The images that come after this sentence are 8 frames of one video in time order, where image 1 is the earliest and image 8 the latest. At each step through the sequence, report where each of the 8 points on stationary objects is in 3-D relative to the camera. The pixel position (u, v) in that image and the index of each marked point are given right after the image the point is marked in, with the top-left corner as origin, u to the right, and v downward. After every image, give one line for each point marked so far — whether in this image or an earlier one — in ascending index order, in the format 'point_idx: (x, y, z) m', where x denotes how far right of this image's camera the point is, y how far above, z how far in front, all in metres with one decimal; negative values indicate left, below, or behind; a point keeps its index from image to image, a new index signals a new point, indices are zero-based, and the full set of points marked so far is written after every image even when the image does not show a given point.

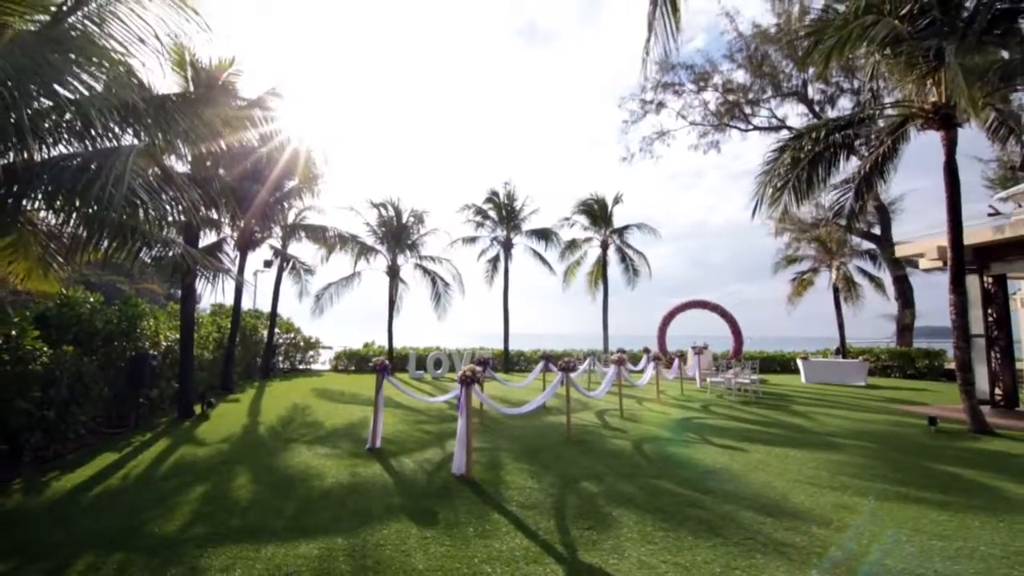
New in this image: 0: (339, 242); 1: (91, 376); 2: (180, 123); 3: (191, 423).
0: (-7.1, +1.9, +18.9) m
1: (-7.8, -1.6, +8.4) m
2: (-4.7, +2.3, +6.4) m
3: (-7.0, -2.9, +9.9) m
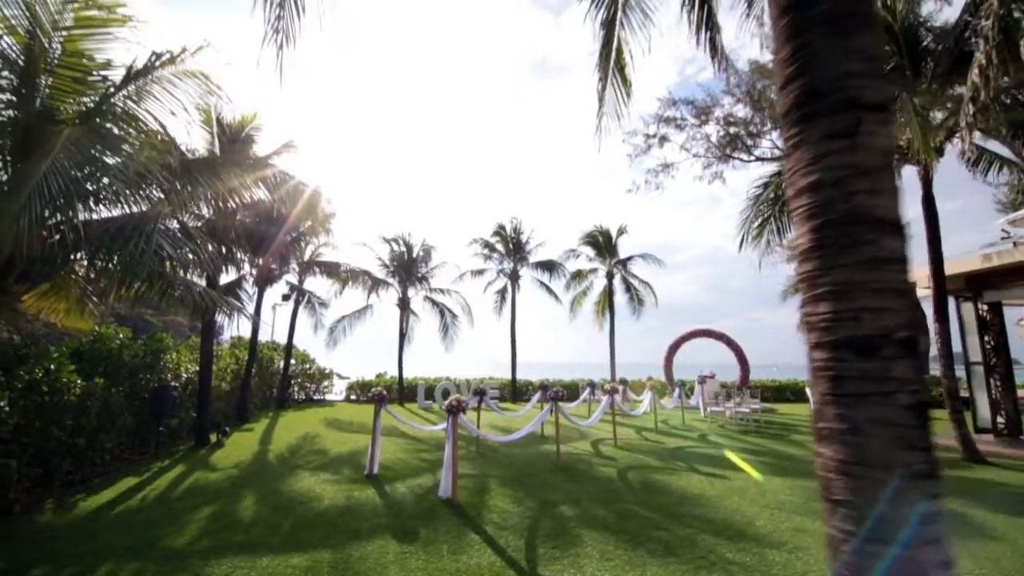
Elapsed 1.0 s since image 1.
0: (-6.9, +0.5, +19.8) m
1: (-7.9, -2.4, +9.2) m
2: (-5.0, +1.7, +7.3) m
3: (-7.1, -3.7, +10.6) m
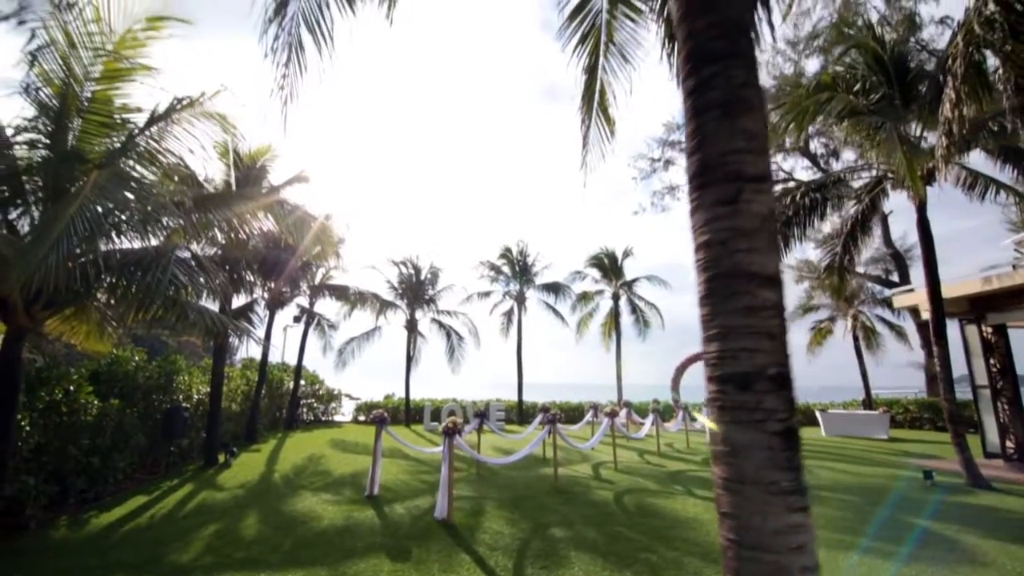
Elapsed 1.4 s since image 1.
0: (-6.7, -0.5, +20.2) m
1: (-8.0, -2.9, +9.5) m
2: (-5.1, +1.3, +7.8) m
3: (-7.1, -4.3, +10.9) m
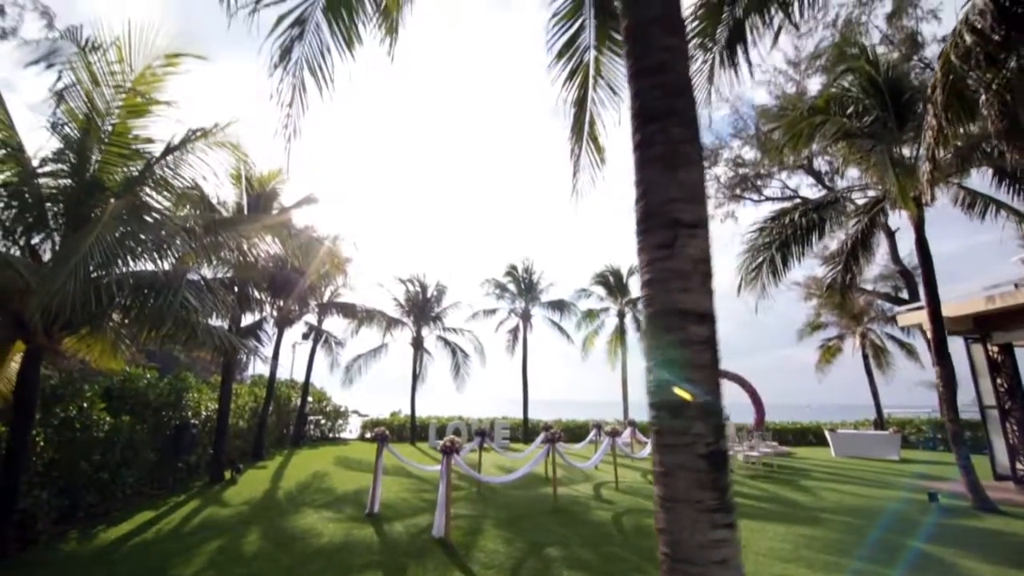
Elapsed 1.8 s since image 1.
0: (-6.5, -1.3, +20.5) m
1: (-8.0, -3.3, +9.8) m
2: (-5.1, +0.9, +8.1) m
3: (-7.0, -4.8, +11.0) m
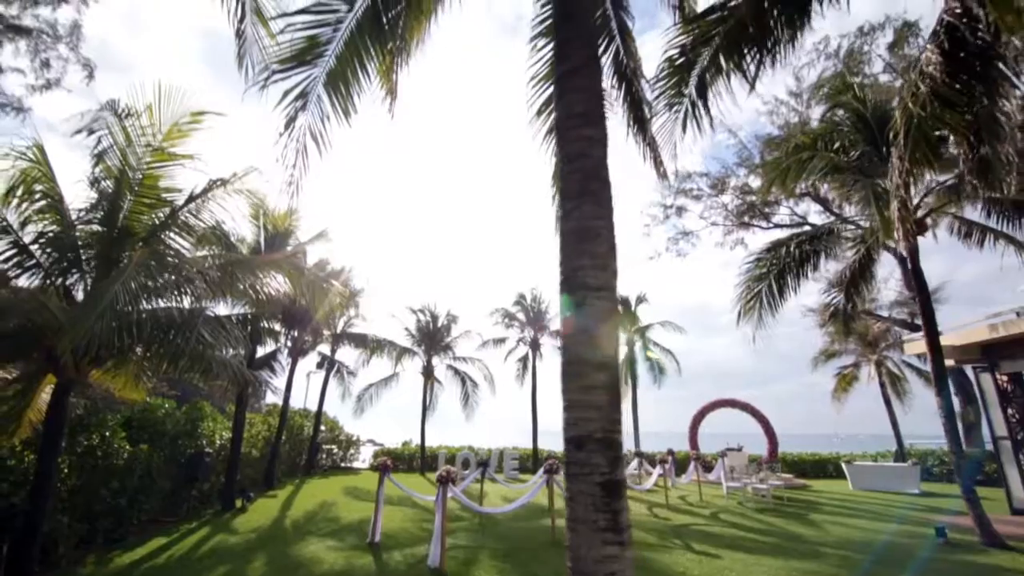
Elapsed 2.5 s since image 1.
0: (-6.1, -2.7, +21.0) m
1: (-8.0, -4.1, +10.2) m
2: (-5.2, +0.2, +8.7) m
3: (-7.0, -5.6, +11.4) m
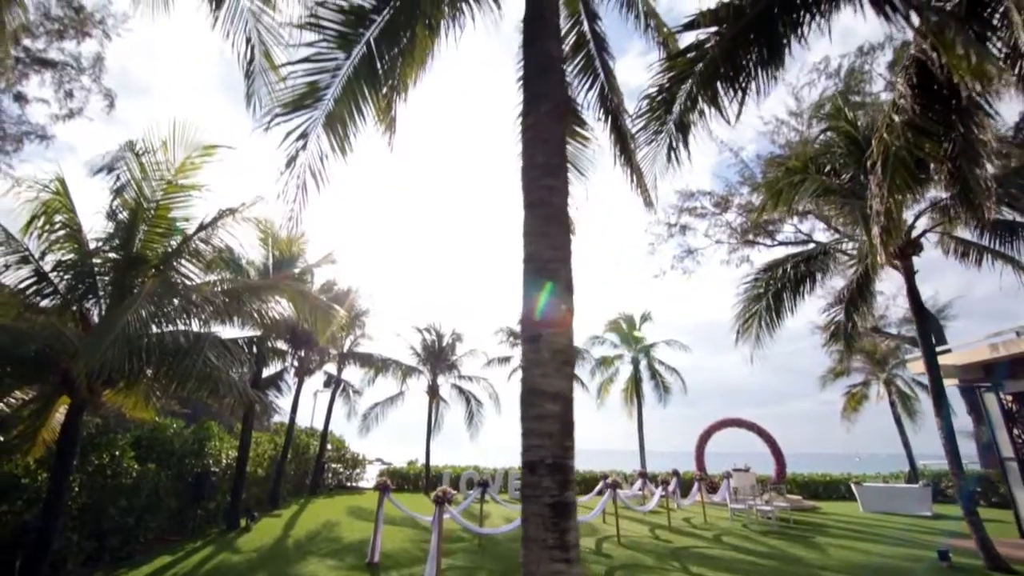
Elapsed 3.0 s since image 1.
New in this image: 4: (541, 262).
0: (-6.0, -3.6, +21.3) m
1: (-8.0, -4.6, +10.5) m
2: (-5.3, -0.2, +9.1) m
3: (-7.0, -6.2, +11.5) m
4: (+0.2, +0.2, +2.6) m
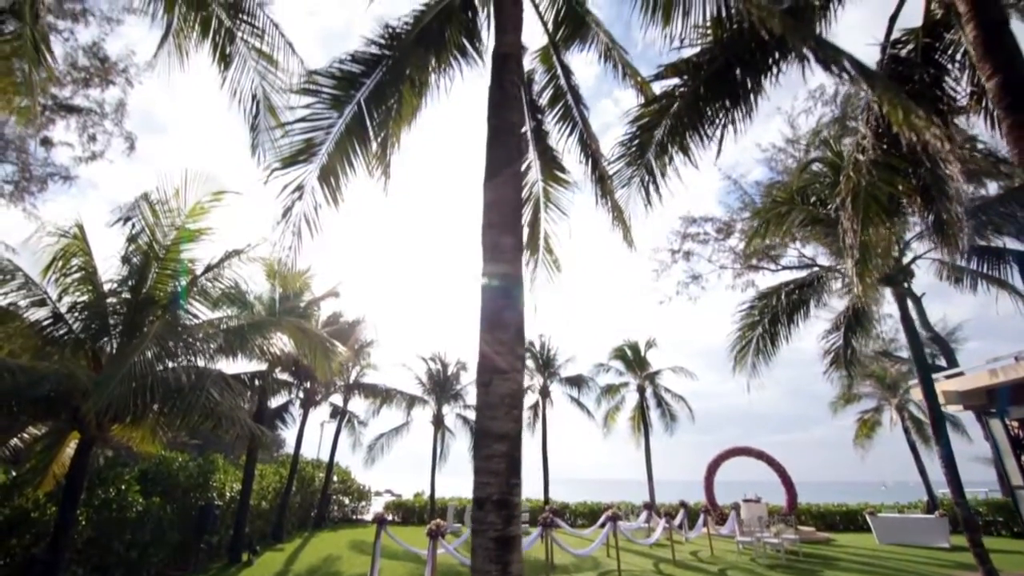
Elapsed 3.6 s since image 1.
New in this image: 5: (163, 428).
0: (-5.8, -5.1, +21.5) m
1: (-8.0, -5.5, +10.7) m
2: (-5.4, -1.0, +9.4) m
3: (-7.0, -7.1, +11.6) m
4: (-0.1, -0.1, +2.9) m
5: (-6.9, -2.8, +9.1) m
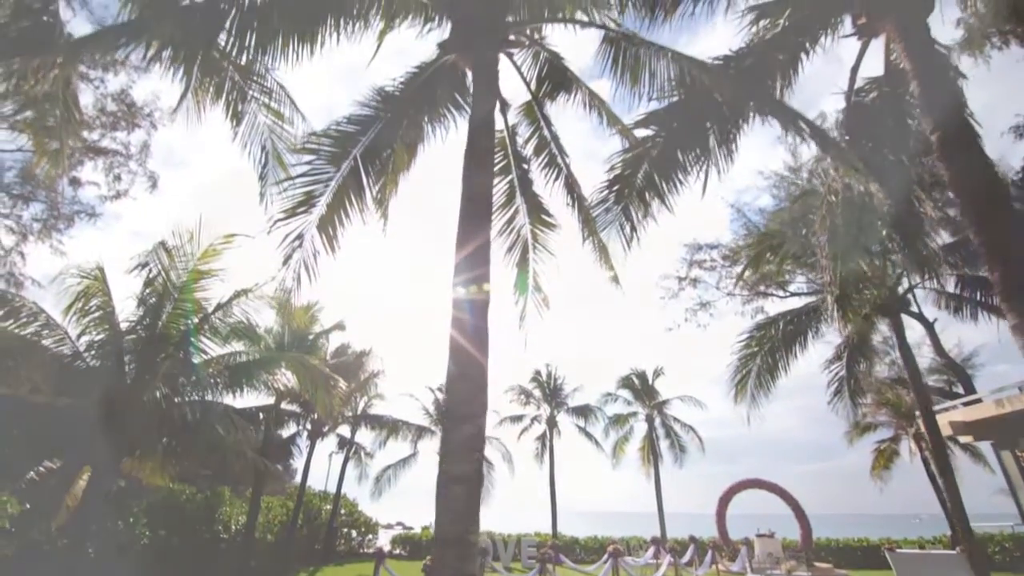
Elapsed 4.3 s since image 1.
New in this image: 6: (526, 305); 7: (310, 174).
0: (-5.5, -6.6, +21.6) m
1: (-8.0, -6.4, +10.8) m
2: (-5.5, -1.8, +9.8) m
3: (-6.9, -8.0, +11.6) m
4: (-0.4, -0.5, +3.2) m
5: (-7.0, -3.6, +9.4) m
6: (+0.2, -0.3, +7.2) m
7: (-2.6, +1.5, +5.8) m
